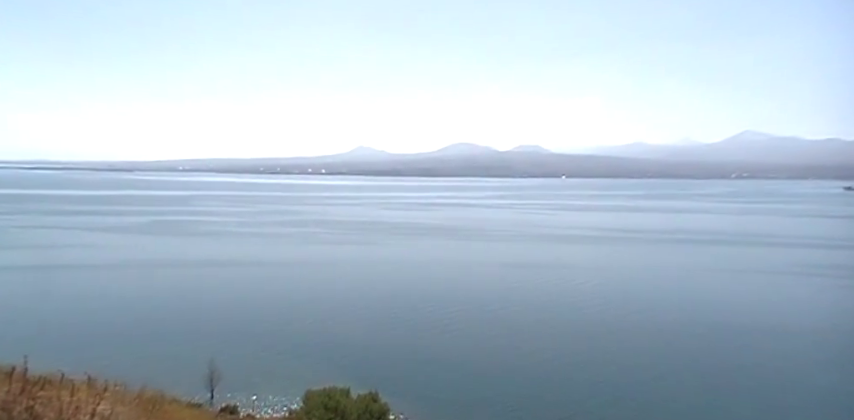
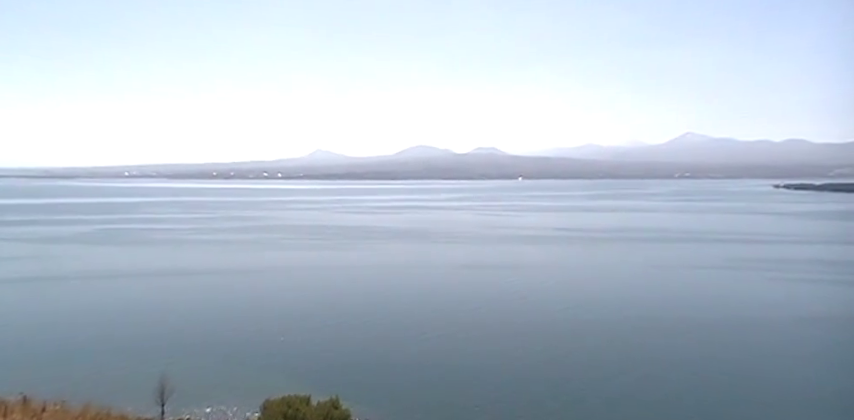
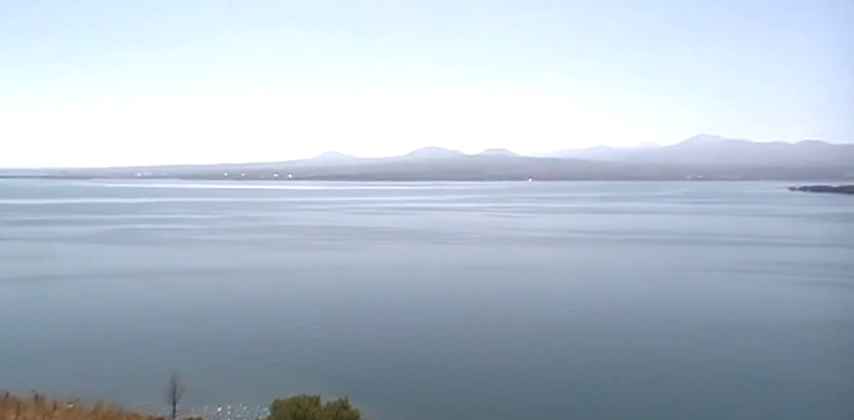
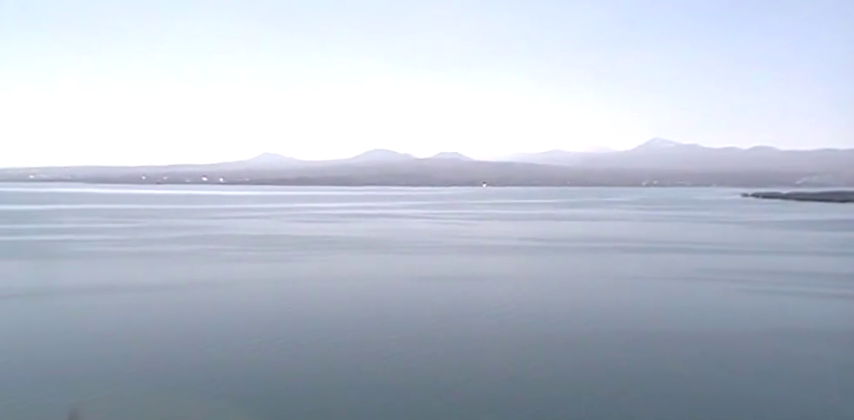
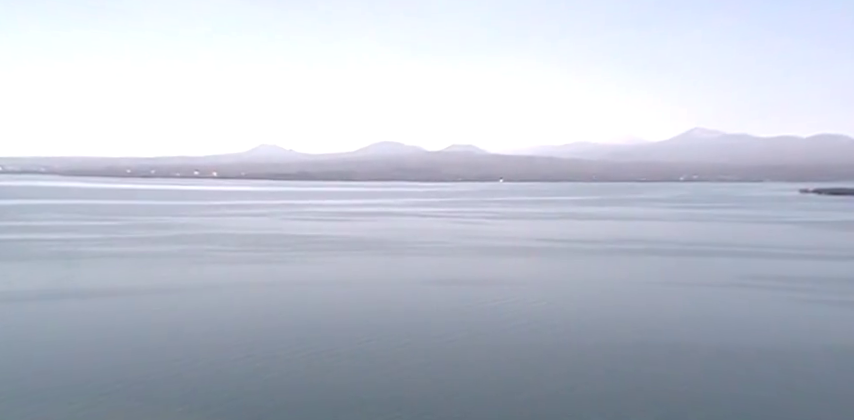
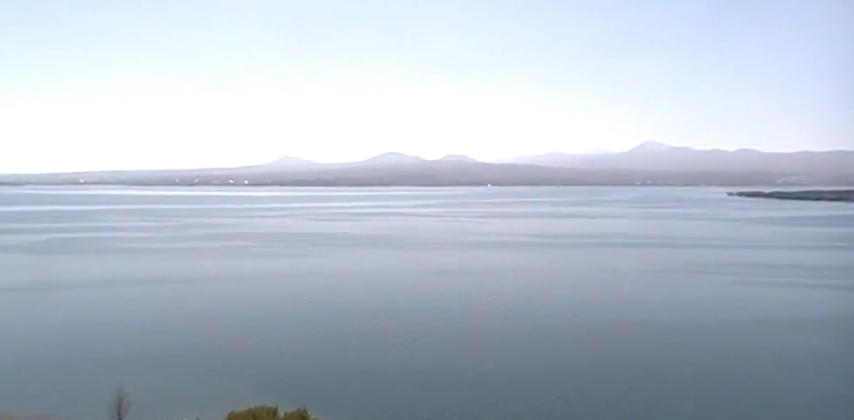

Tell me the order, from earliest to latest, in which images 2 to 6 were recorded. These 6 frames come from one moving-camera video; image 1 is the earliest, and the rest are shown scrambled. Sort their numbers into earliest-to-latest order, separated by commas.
3, 2, 6, 4, 5
